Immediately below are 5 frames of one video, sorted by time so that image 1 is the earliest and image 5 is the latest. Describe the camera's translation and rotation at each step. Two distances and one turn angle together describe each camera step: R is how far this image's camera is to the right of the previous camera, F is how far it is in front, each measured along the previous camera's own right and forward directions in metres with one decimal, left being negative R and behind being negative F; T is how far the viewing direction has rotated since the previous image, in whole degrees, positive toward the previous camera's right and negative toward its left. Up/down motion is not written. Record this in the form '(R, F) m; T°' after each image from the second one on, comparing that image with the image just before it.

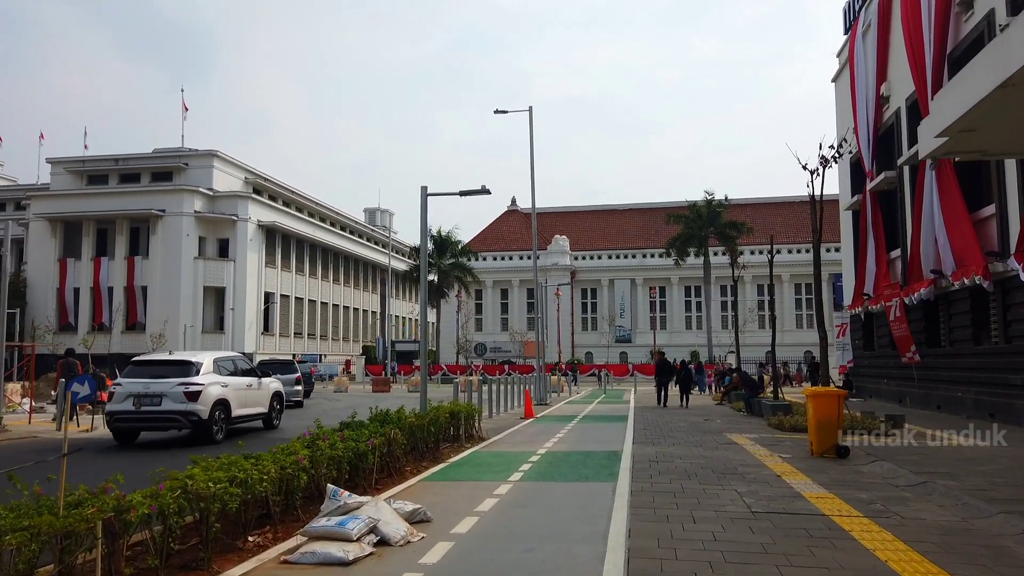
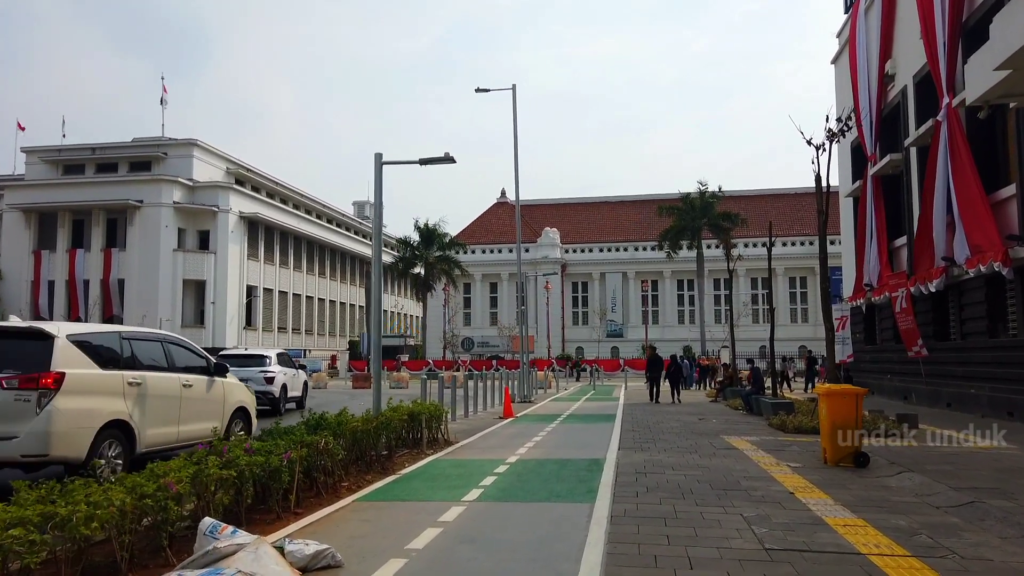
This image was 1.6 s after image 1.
(+0.4, +1.9) m; +1°
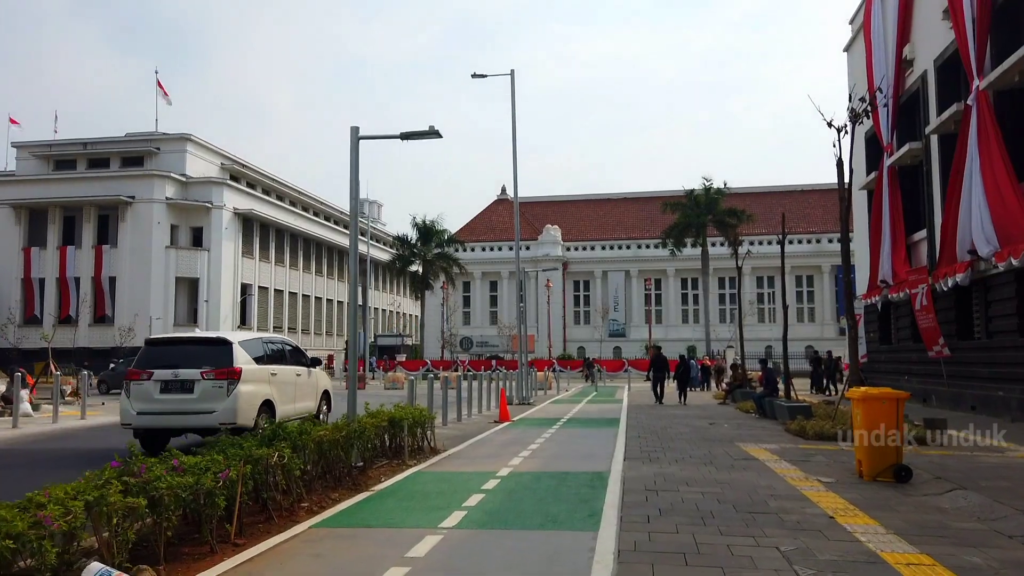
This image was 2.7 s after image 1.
(+0.1, +1.4) m; 0°
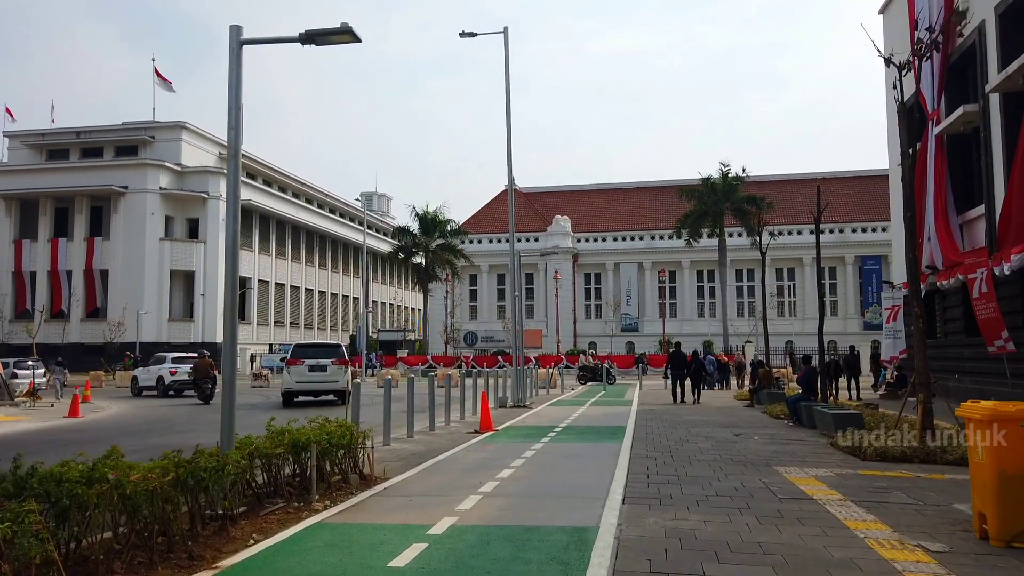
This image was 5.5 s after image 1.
(+0.6, +3.3) m; -1°
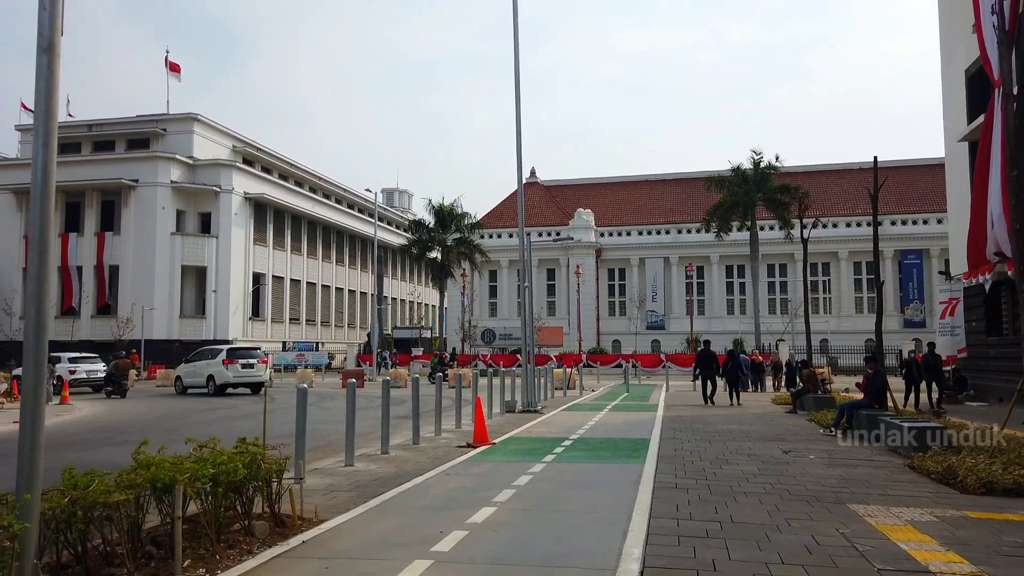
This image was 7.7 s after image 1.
(+0.4, +2.6) m; -2°
